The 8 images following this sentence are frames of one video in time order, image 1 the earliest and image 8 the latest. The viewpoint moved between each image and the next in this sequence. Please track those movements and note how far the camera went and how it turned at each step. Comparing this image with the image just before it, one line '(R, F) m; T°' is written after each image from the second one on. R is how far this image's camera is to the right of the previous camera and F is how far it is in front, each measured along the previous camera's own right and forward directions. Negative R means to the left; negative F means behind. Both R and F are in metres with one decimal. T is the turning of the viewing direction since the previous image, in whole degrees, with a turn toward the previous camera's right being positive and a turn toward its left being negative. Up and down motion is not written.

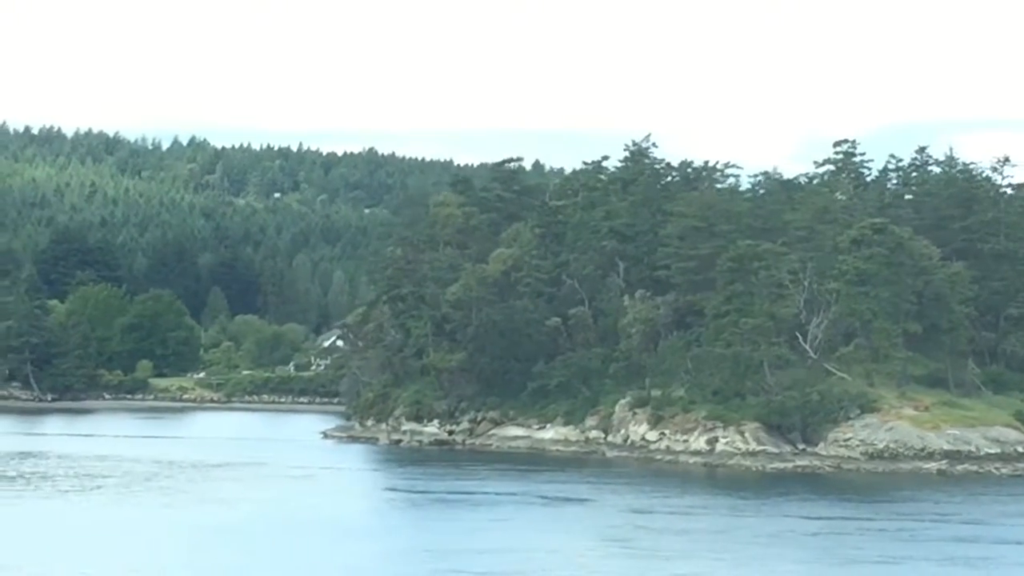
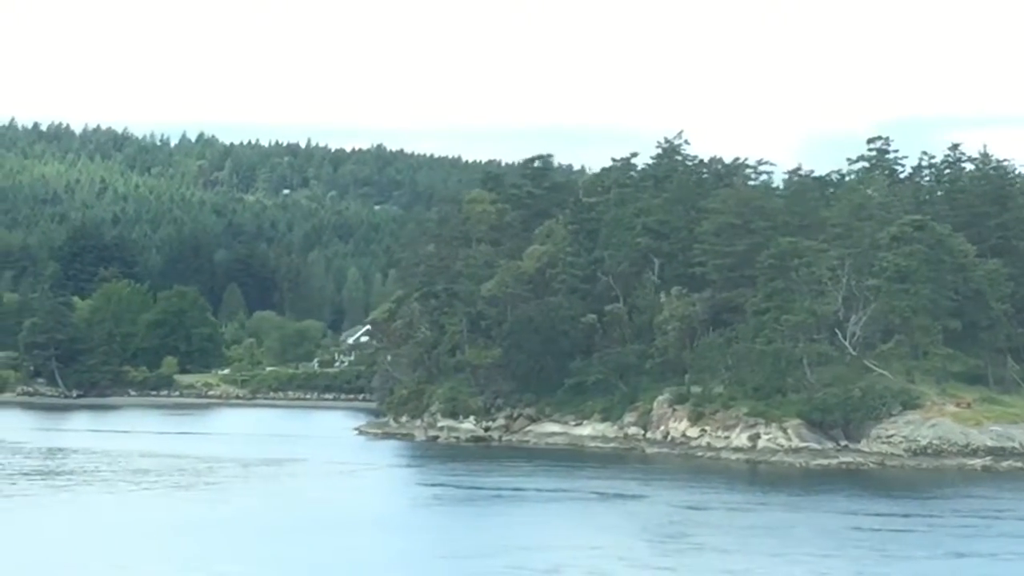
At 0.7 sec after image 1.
(-1.6, -0.1) m; 0°
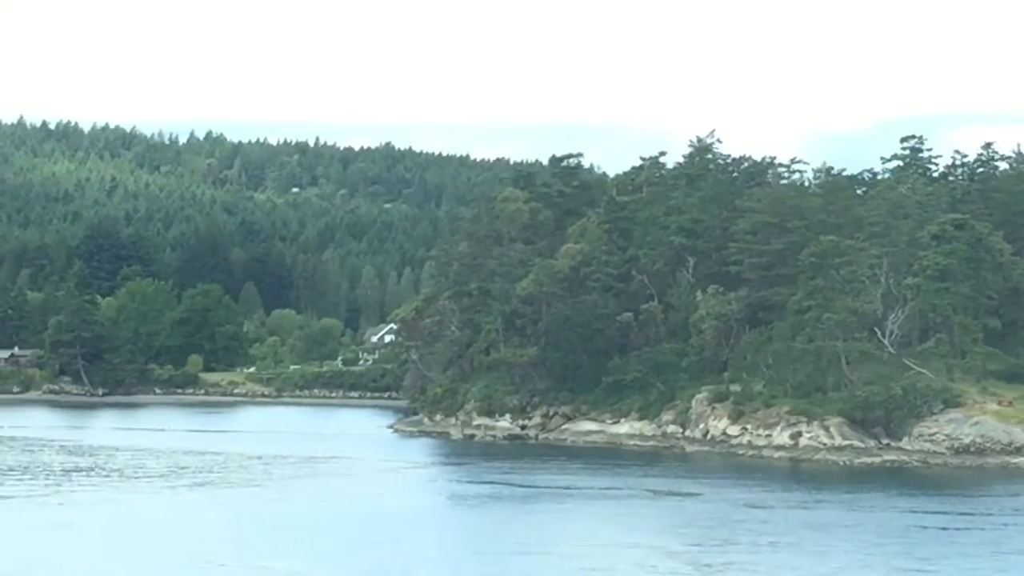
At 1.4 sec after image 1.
(-1.6, -0.2) m; 0°
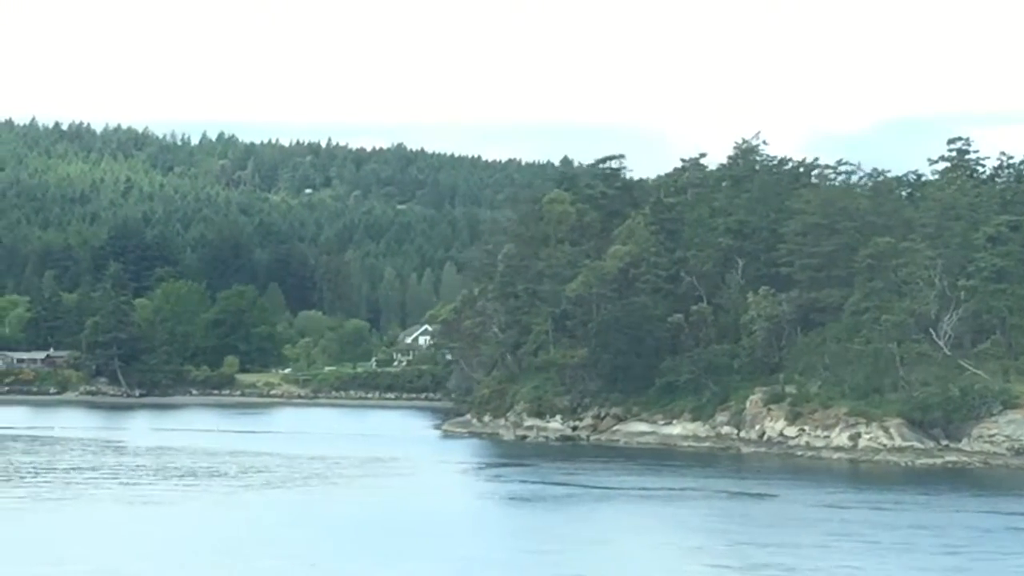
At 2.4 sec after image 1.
(-2.2, -0.3) m; 0°
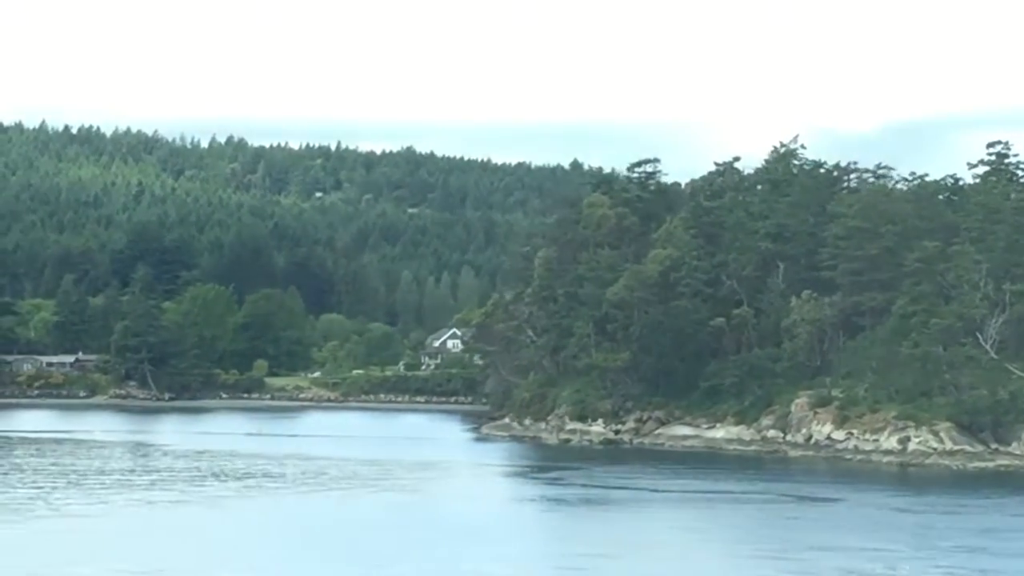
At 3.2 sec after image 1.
(-1.9, -0.1) m; 0°
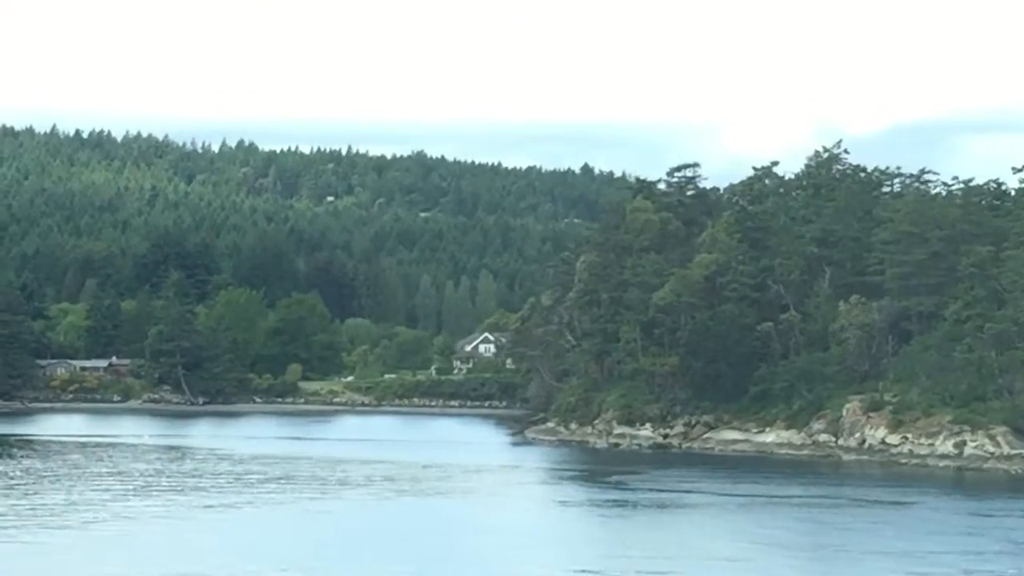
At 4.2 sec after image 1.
(-2.2, -0.2) m; 0°
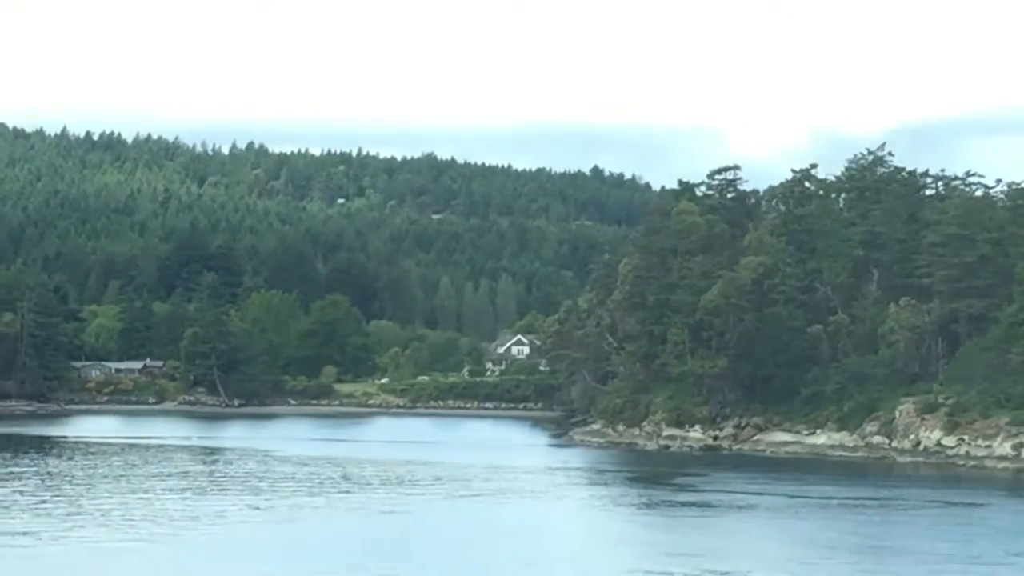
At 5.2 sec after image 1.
(-2.3, -0.3) m; 0°
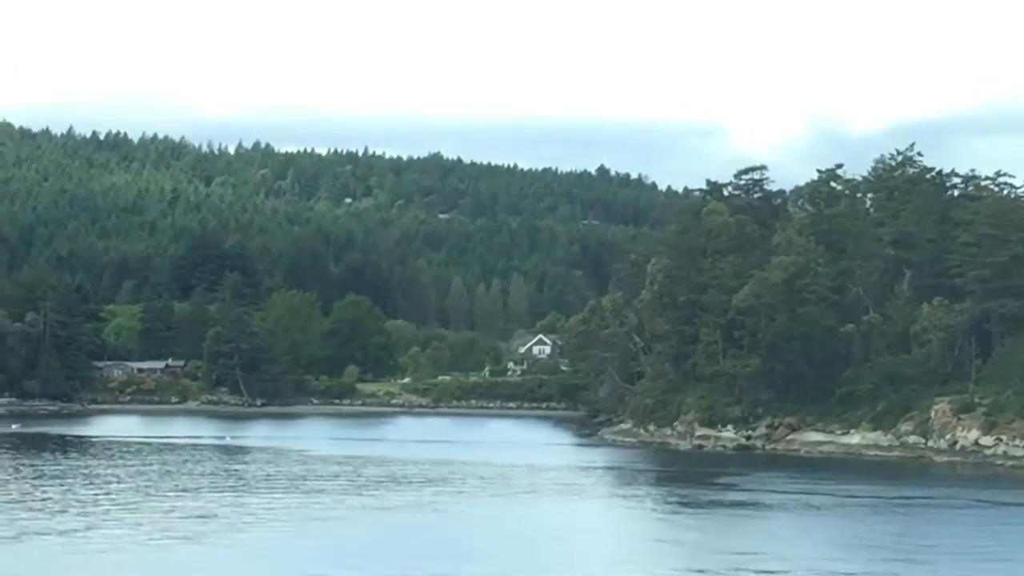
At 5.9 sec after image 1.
(-1.6, -0.1) m; 0°
